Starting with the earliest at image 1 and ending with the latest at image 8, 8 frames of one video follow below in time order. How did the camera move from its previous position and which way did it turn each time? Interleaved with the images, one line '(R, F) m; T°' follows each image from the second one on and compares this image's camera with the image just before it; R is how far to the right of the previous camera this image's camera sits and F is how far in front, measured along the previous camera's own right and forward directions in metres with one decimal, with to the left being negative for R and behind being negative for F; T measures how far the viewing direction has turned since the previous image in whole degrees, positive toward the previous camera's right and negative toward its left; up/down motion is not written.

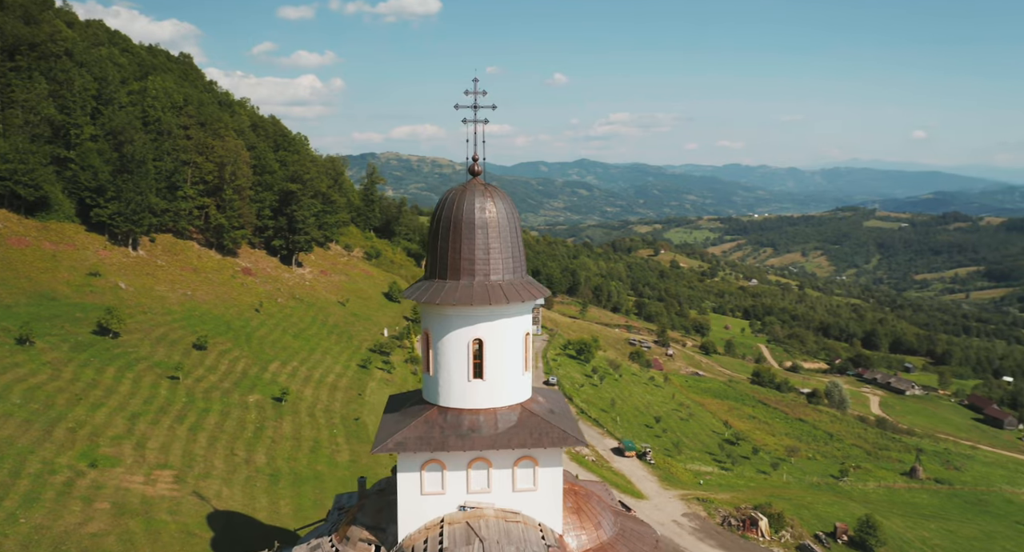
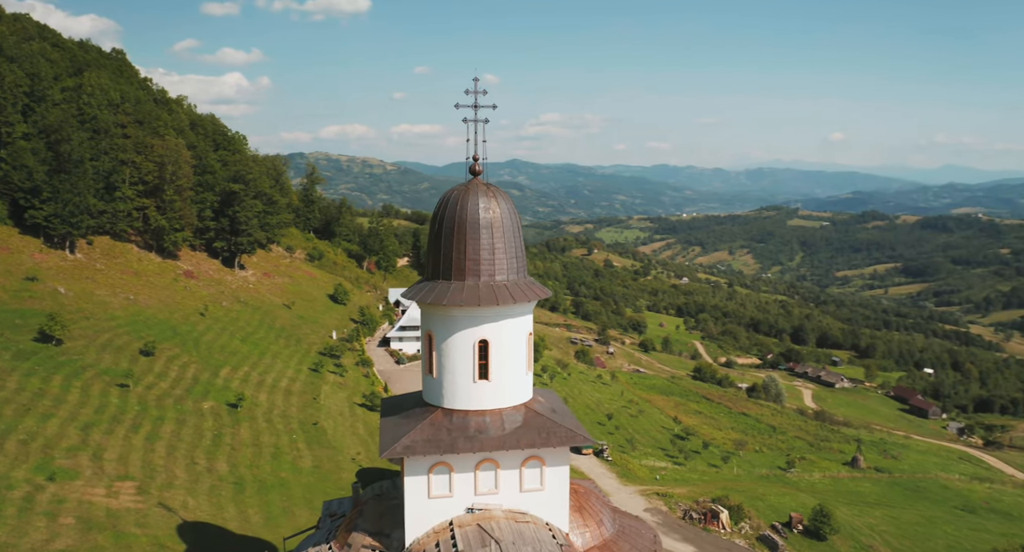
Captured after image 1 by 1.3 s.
(-1.2, +0.1) m; +4°
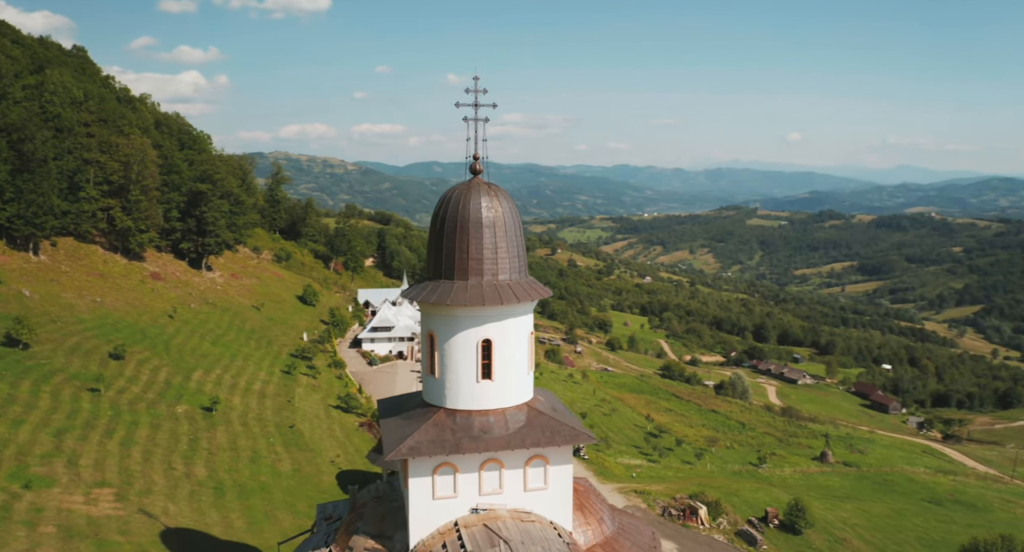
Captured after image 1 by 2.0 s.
(-0.6, 0.0) m; +2°
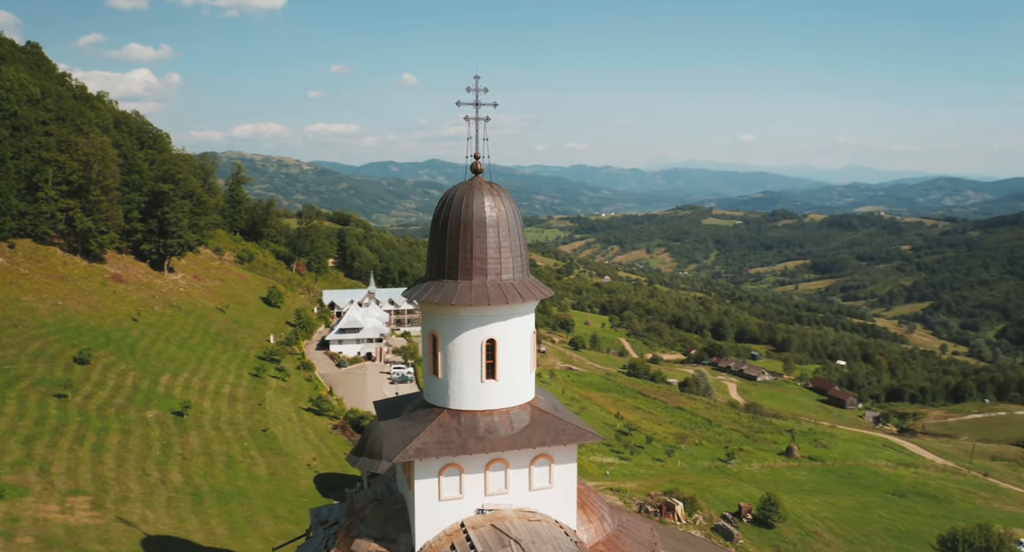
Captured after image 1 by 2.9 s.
(-0.7, +0.1) m; +3°
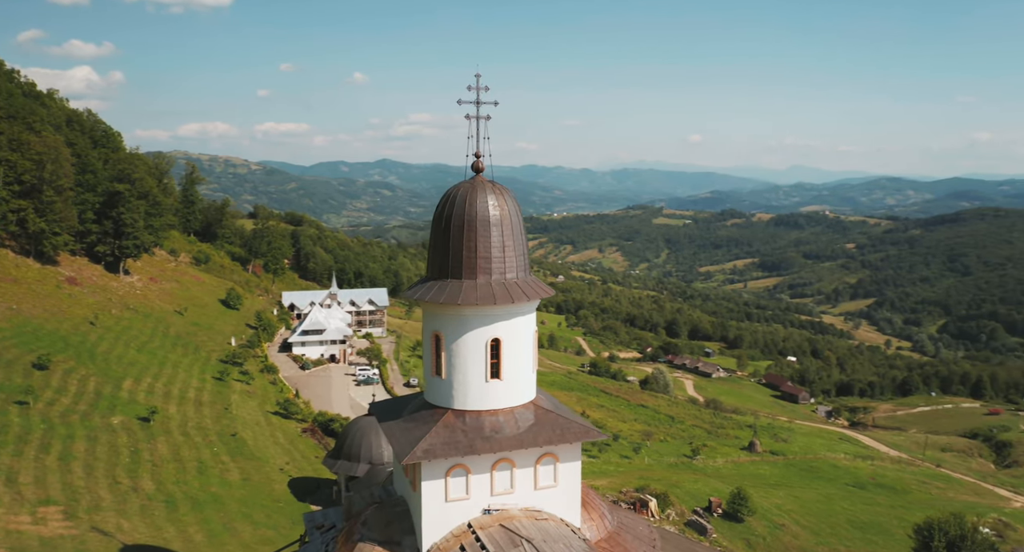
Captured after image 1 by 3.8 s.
(-0.8, 0.0) m; +3°
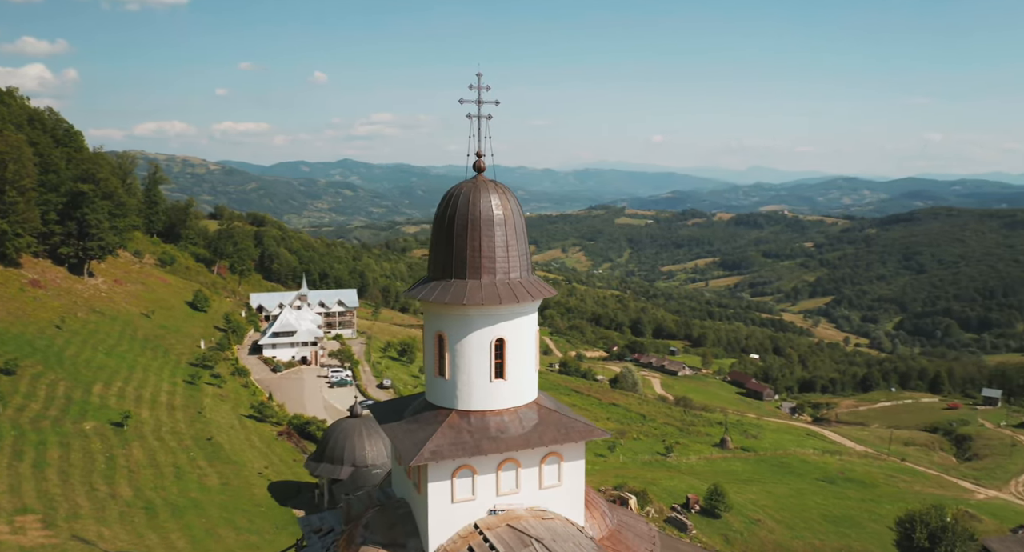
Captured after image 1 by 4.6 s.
(-0.6, 0.0) m; +2°
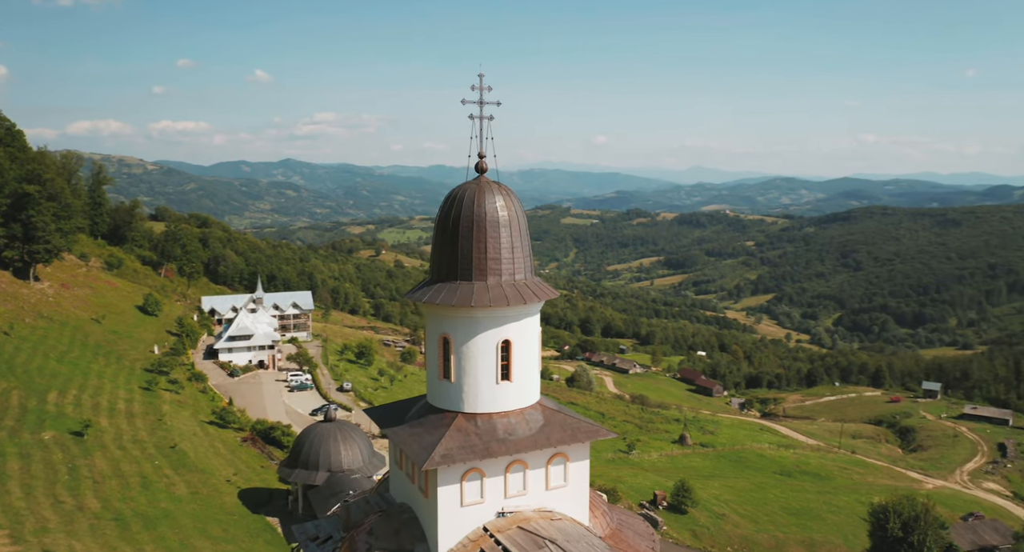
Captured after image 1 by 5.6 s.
(-0.9, +0.1) m; +4°
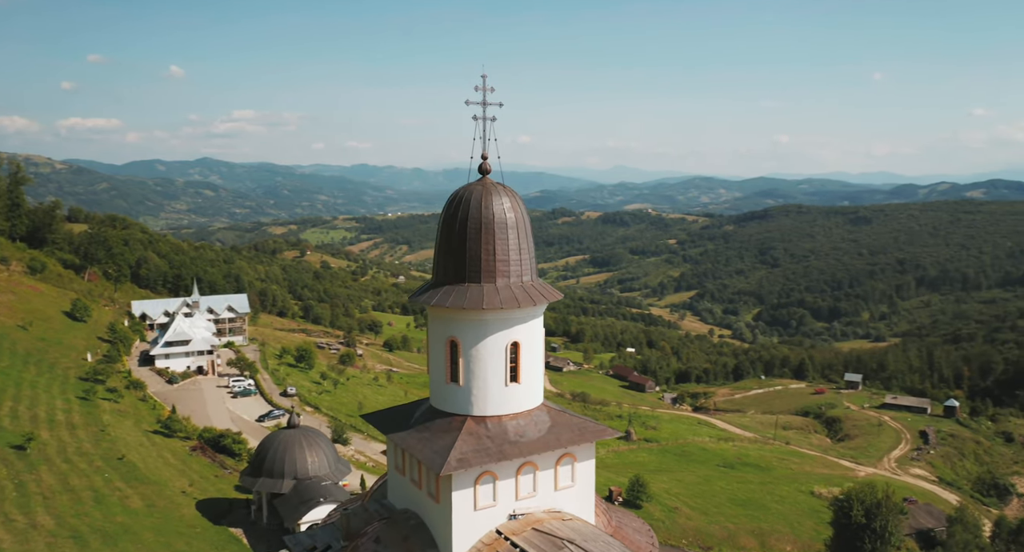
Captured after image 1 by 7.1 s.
(-1.3, 0.0) m; +5°
